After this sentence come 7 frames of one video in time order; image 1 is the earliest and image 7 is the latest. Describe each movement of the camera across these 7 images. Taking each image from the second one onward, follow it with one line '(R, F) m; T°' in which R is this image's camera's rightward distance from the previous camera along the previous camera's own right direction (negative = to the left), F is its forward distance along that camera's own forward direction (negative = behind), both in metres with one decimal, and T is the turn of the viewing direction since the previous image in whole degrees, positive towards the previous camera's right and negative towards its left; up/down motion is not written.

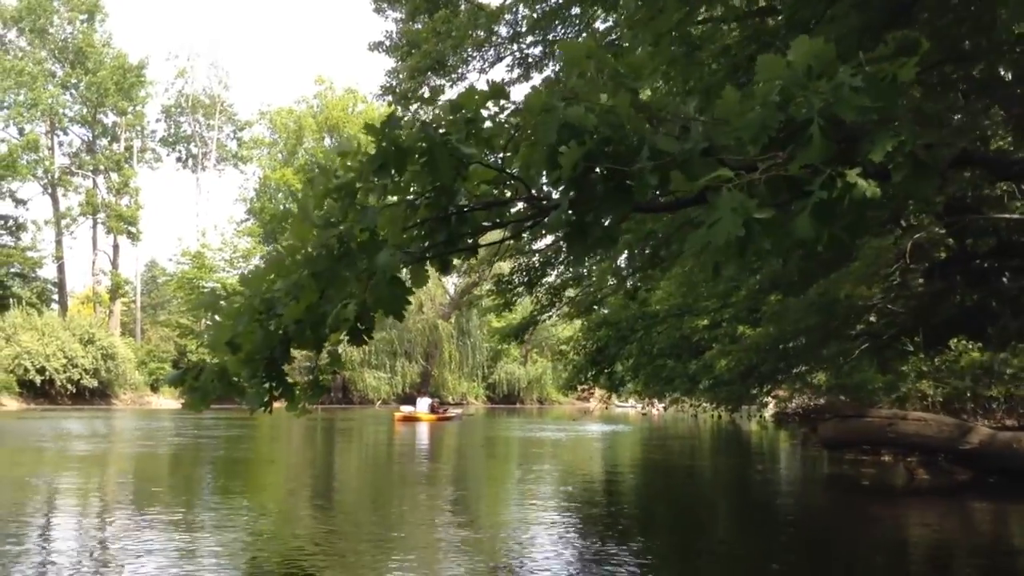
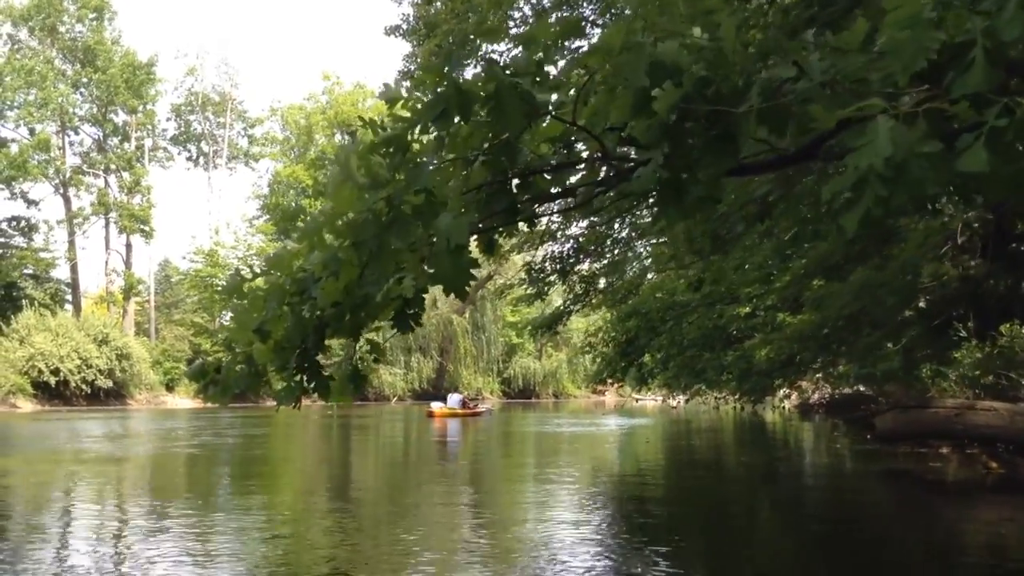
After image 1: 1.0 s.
(-0.2, +0.5) m; -1°
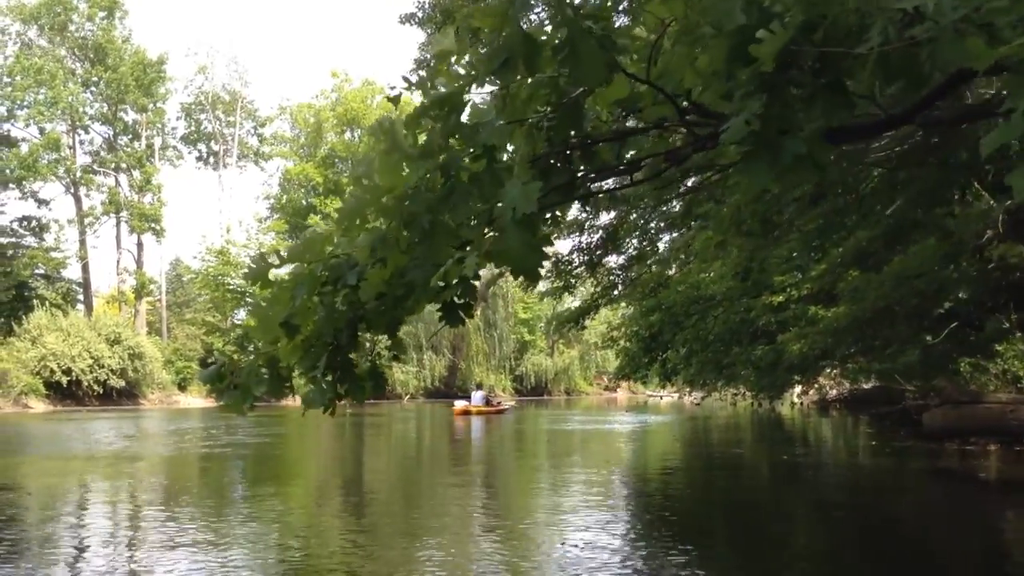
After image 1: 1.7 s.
(-0.1, +0.3) m; -1°
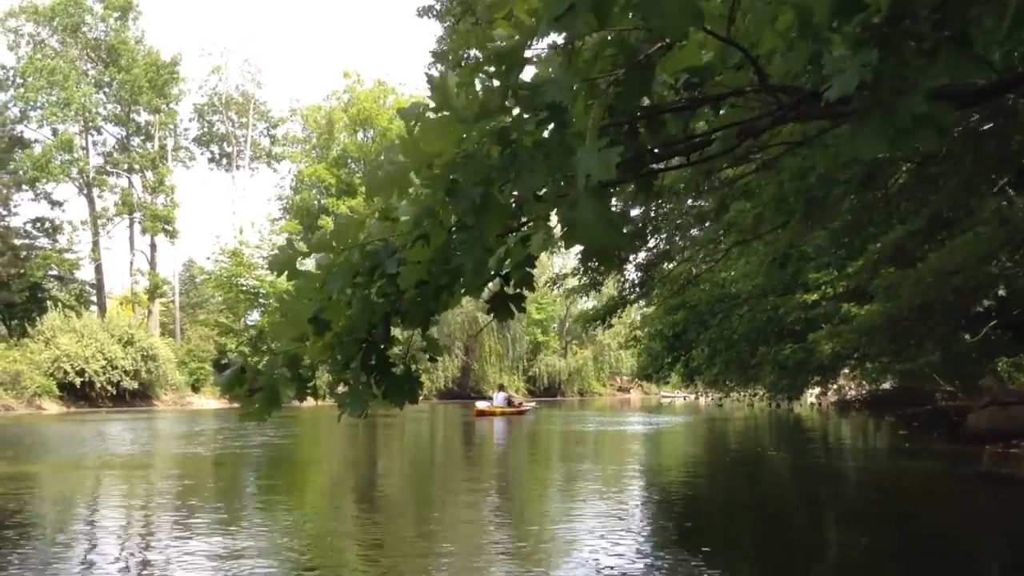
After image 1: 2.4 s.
(-0.1, +0.3) m; -1°
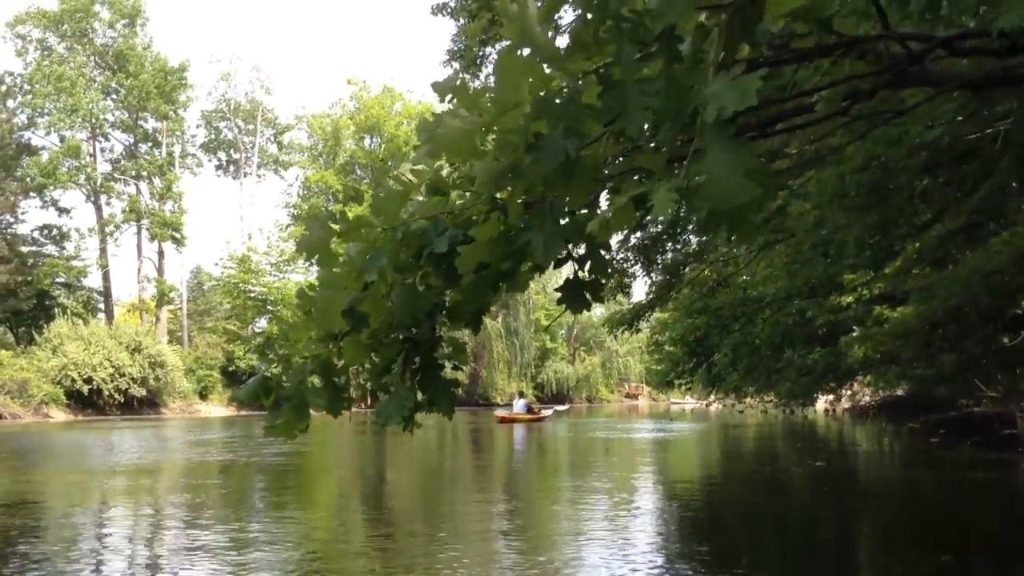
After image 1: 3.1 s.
(-0.1, +0.3) m; 0°
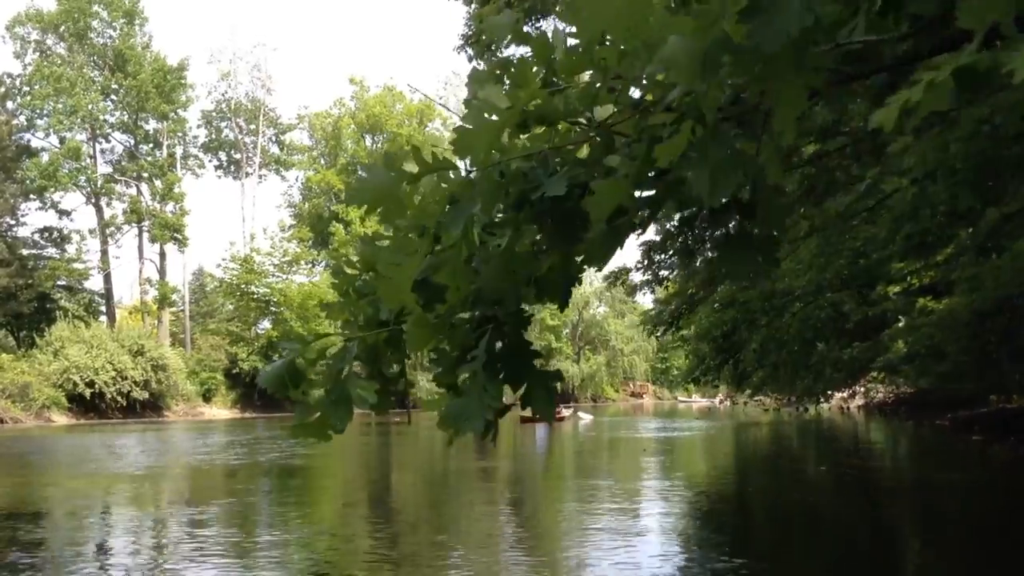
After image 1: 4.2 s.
(-0.2, +0.5) m; 0°
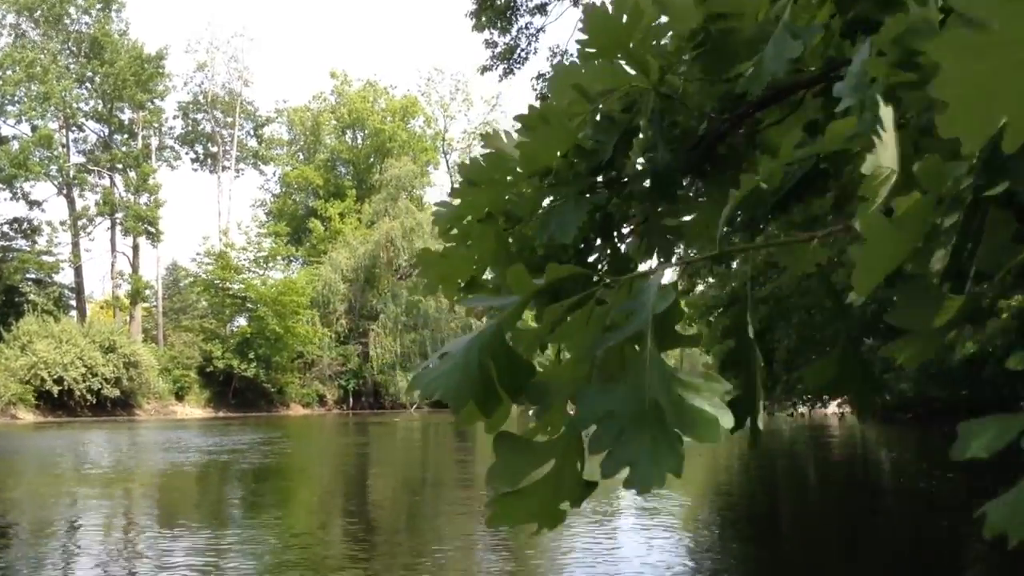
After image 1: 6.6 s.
(-0.4, +0.9) m; +1°
